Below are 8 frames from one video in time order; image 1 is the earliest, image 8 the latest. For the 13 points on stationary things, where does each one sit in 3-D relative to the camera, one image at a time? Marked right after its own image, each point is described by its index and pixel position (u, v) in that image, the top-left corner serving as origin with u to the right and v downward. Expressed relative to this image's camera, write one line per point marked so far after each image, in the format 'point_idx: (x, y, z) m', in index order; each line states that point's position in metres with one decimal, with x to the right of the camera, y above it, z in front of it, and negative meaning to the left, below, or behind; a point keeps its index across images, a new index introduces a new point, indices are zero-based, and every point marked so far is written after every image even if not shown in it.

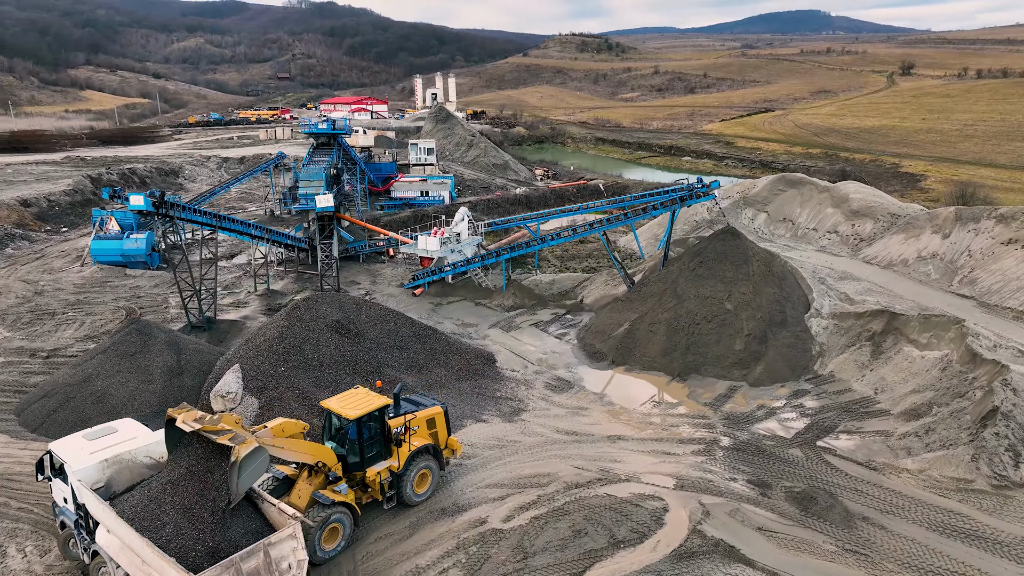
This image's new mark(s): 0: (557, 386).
0: (+1.0, -2.3, +16.2) m
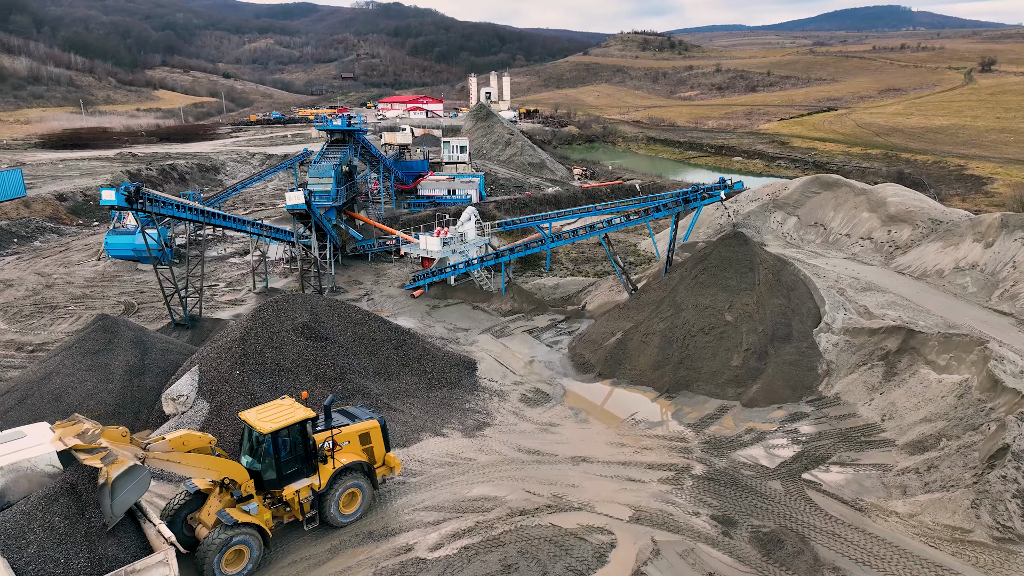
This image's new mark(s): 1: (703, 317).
0: (+0.4, -2.4, +15.1) m
1: (+4.5, -0.7, +16.5) m
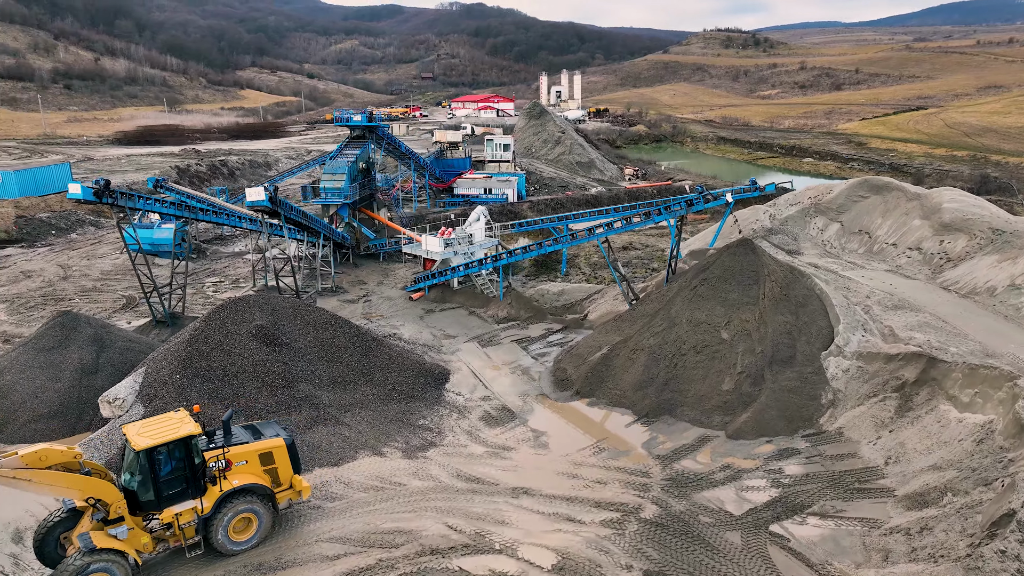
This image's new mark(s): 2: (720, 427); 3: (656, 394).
0: (-0.3, -2.6, +13.9) m
1: (+3.9, -1.0, +14.8) m
2: (+3.9, -2.6, +13.2) m
3: (+2.9, -2.1, +14.2) m
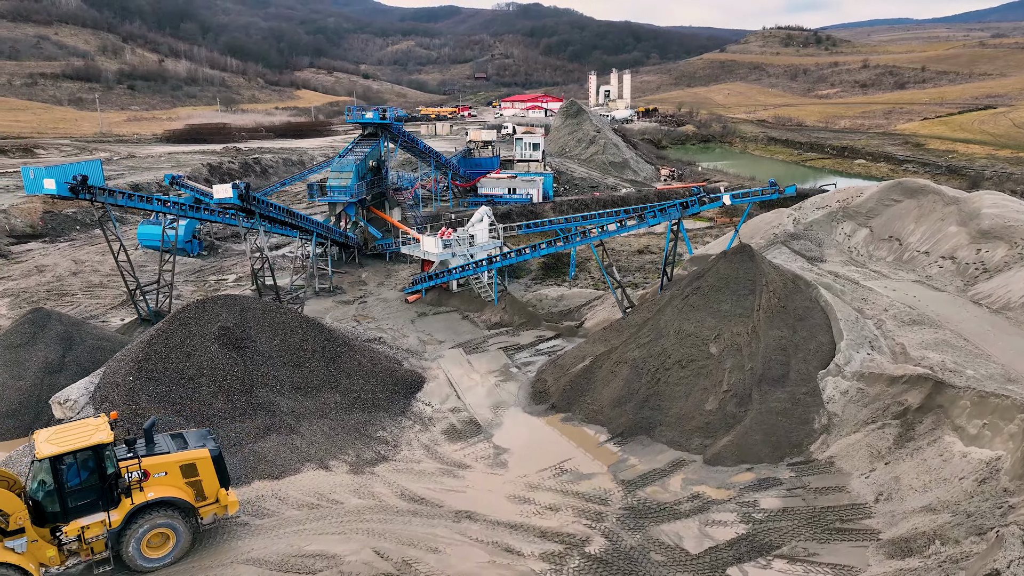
0: (-1.0, -2.7, +13.1) m
1: (+3.3, -1.1, +13.7) m
2: (+3.2, -2.8, +12.1) m
3: (+2.3, -2.3, +13.1) m
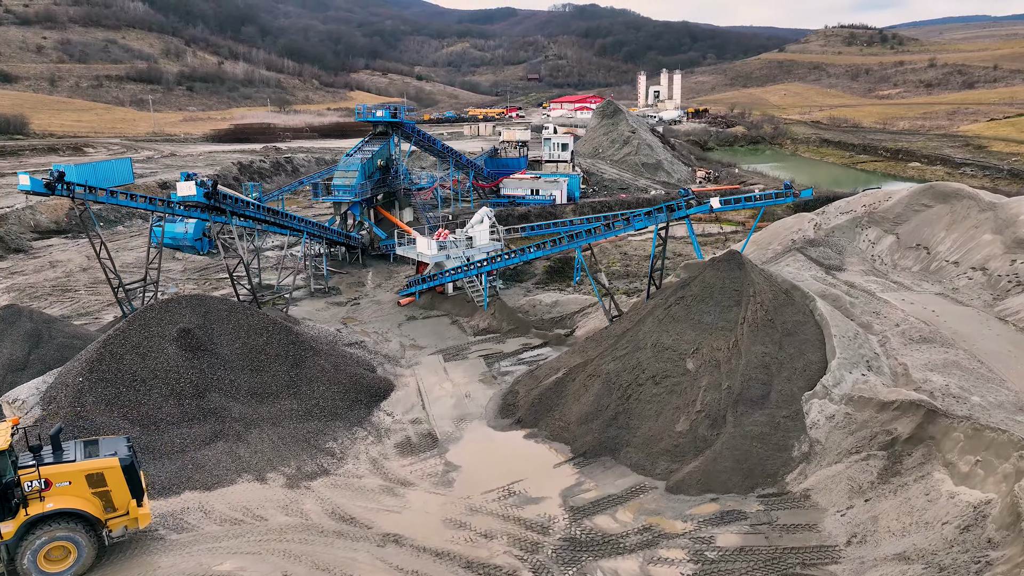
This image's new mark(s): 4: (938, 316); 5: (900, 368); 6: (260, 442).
0: (-1.7, -2.8, +12.4) m
1: (+2.7, -1.3, +12.7) m
2: (+2.4, -2.9, +11.1) m
3: (+1.5, -2.5, +12.2) m
4: (+9.2, -0.6, +15.3) m
5: (+6.9, -1.4, +12.4) m
6: (-4.3, -2.6, +12.1) m
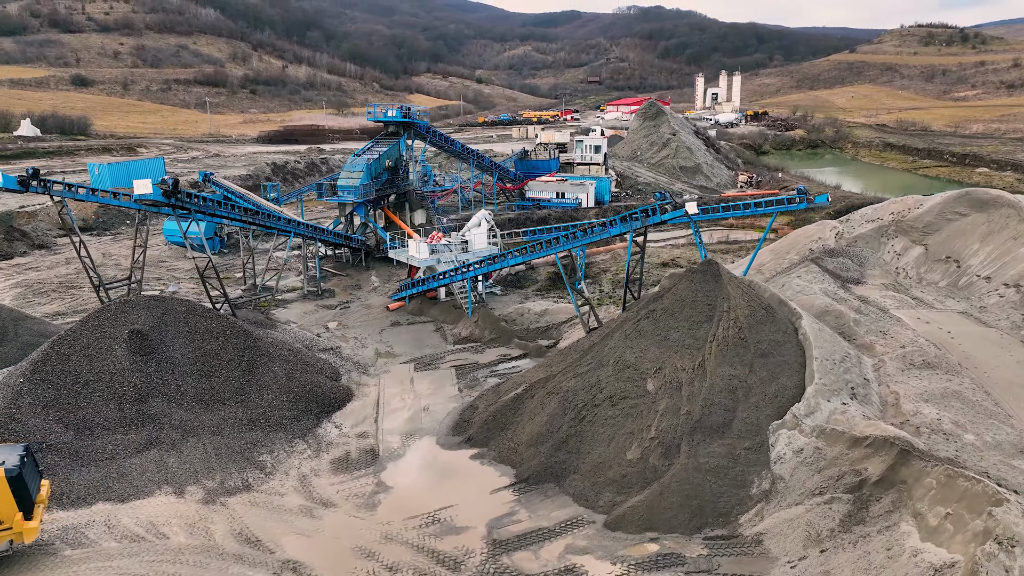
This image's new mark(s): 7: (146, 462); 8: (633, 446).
0: (-2.7, -2.9, +11.6) m
1: (+1.8, -1.5, +11.6) m
2: (+1.3, -3.1, +10.0) m
3: (+0.6, -2.6, +11.2) m
4: (+8.6, -1.0, +13.7) m
5: (+5.9, -1.7, +11.0) m
6: (-5.3, -2.7, +11.6) m
7: (-5.9, -2.8, +11.2) m
8: (+1.8, -2.4, +10.6) m
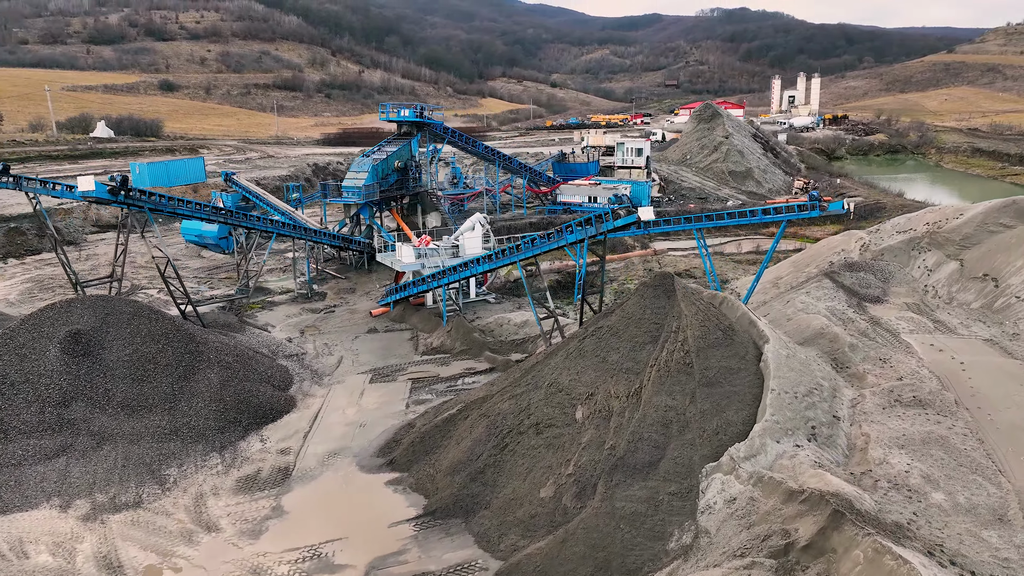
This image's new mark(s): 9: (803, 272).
0: (-3.9, -3.0, +10.8) m
1: (+0.6, -1.7, +10.3) m
2: (-0.1, -3.3, +8.8) m
3: (-0.7, -2.8, +10.1) m
4: (+7.5, -1.4, +11.7) m
5: (+4.6, -2.0, +9.3) m
6: (-6.5, -2.7, +11.1) m
7: (-7.1, -2.8, +10.8) m
8: (+0.5, -2.6, +9.4) m
9: (+7.6, +0.5, +18.3) m
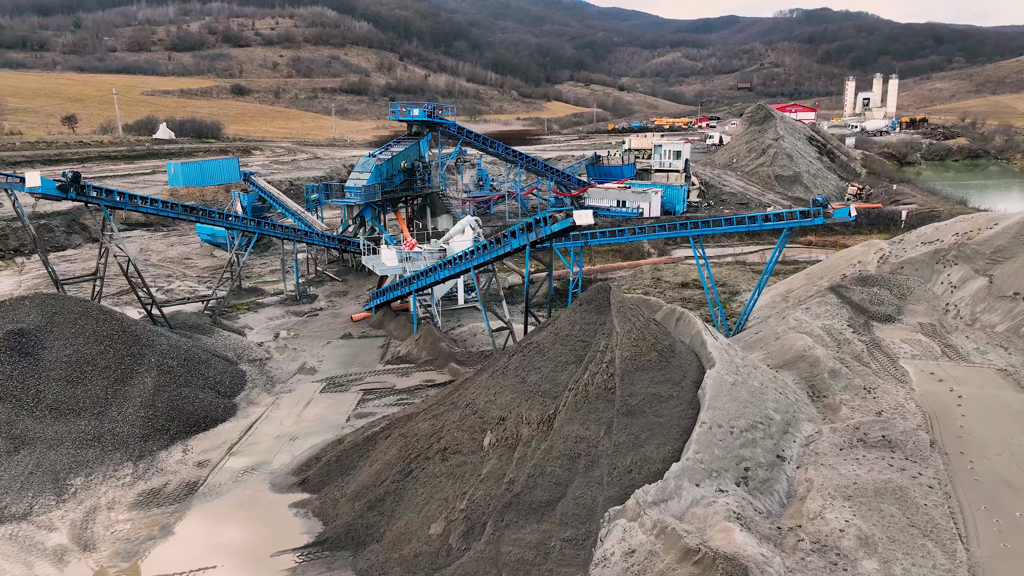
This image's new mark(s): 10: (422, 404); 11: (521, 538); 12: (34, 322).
0: (-5.1, -3.0, +10.2) m
1: (-0.7, -1.9, +9.3) m
2: (-1.5, -3.4, +7.9) m
3: (-2.0, -2.9, +9.2) m
4: (+6.4, -1.7, +10.0) m
5: (+3.3, -2.2, +7.9) m
6: (-7.6, -2.7, +10.7) m
7: (-8.3, -2.8, +10.5) m
8: (-0.8, -2.7, +8.4) m
9: (+7.2, +0.1, +16.6) m
10: (-1.4, -1.9, +11.4) m
11: (+0.2, -2.8, +7.7) m
12: (-8.8, -0.7, +13.1) m
